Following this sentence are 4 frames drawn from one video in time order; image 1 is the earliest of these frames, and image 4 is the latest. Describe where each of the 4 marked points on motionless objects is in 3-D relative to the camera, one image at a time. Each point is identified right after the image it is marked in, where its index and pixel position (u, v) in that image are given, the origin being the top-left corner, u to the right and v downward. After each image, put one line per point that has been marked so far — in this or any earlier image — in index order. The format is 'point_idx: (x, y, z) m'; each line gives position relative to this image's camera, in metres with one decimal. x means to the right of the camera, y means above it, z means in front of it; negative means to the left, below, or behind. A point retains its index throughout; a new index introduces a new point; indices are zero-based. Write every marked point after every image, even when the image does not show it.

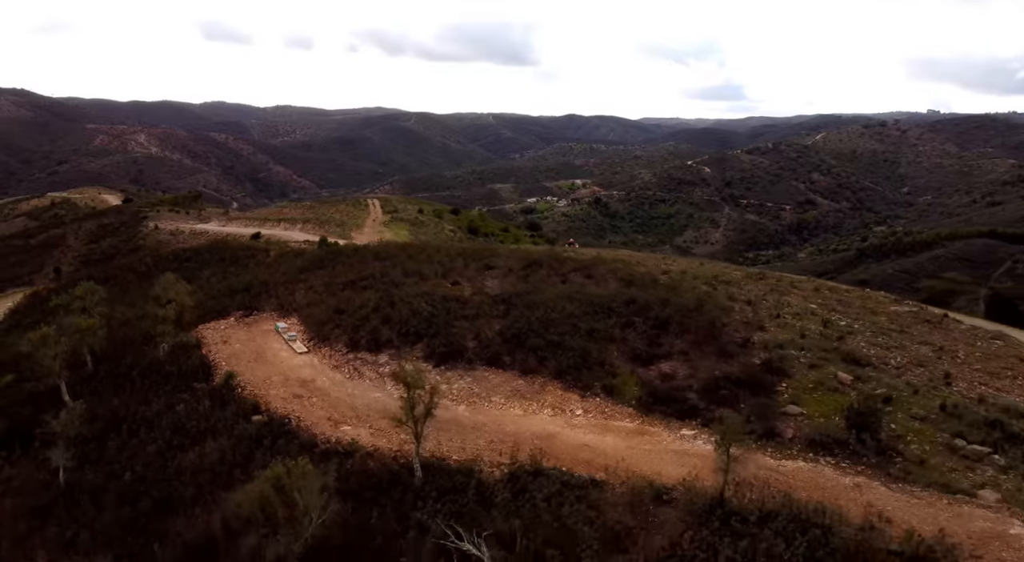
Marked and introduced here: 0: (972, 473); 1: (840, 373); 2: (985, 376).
0: (+8.7, -3.6, +13.7) m
1: (+8.1, -2.3, +17.9) m
2: (+11.4, -2.3, +17.6) m
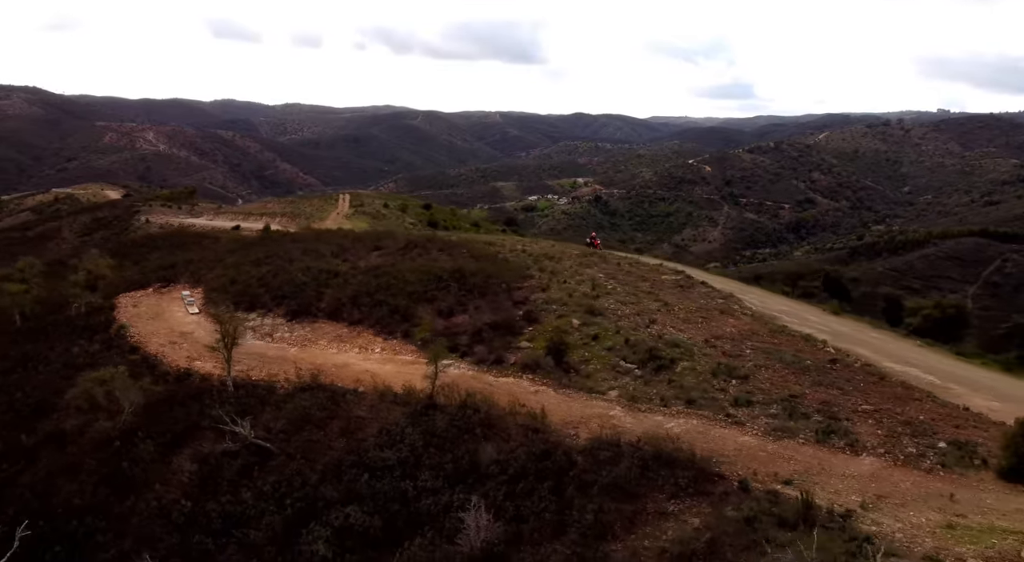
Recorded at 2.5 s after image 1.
0: (+2.7, -2.6, +19.1) m
1: (+2.0, -1.2, +23.2) m
2: (+5.3, -1.3, +23.0) m
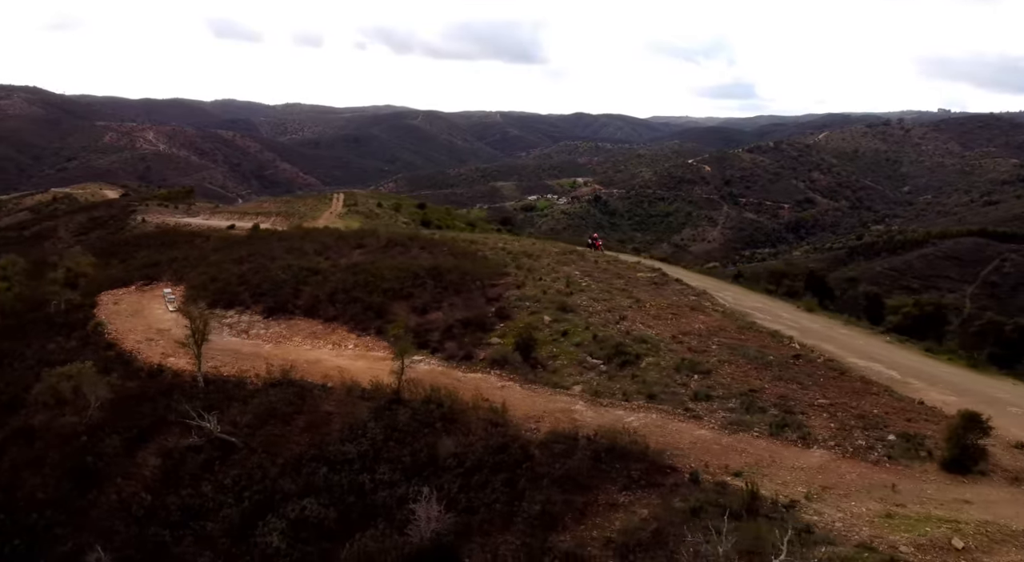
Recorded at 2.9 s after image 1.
0: (+1.8, -2.5, +19.3) m
1: (+1.1, -1.1, +23.4) m
2: (+4.4, -1.2, +23.2) m
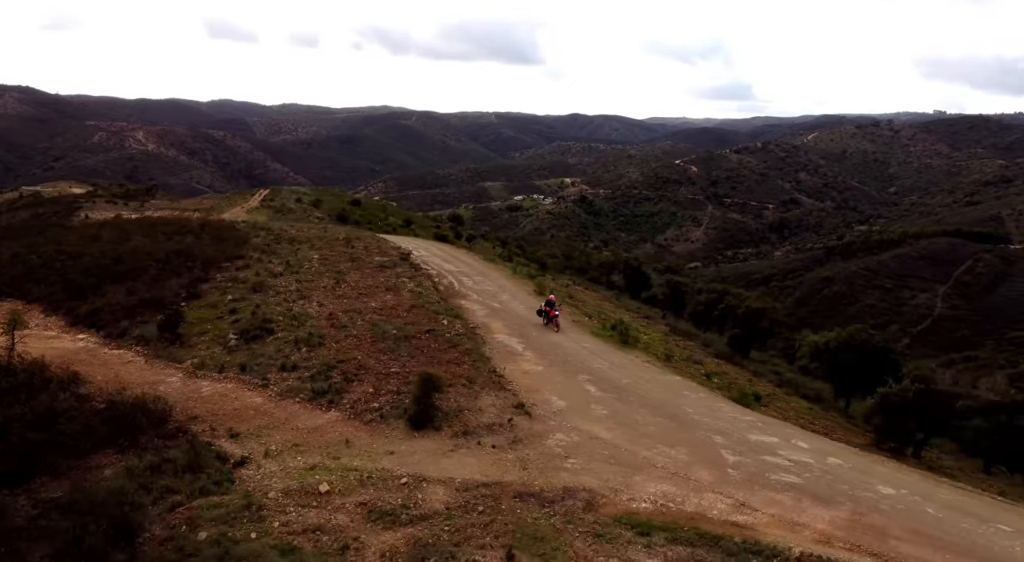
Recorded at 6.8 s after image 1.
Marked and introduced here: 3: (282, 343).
0: (-8.2, -1.9, +19.4) m
1: (-9.2, -0.5, +23.5) m
2: (-5.9, -0.5, +23.5) m
3: (-6.0, -1.7, +19.2) m
